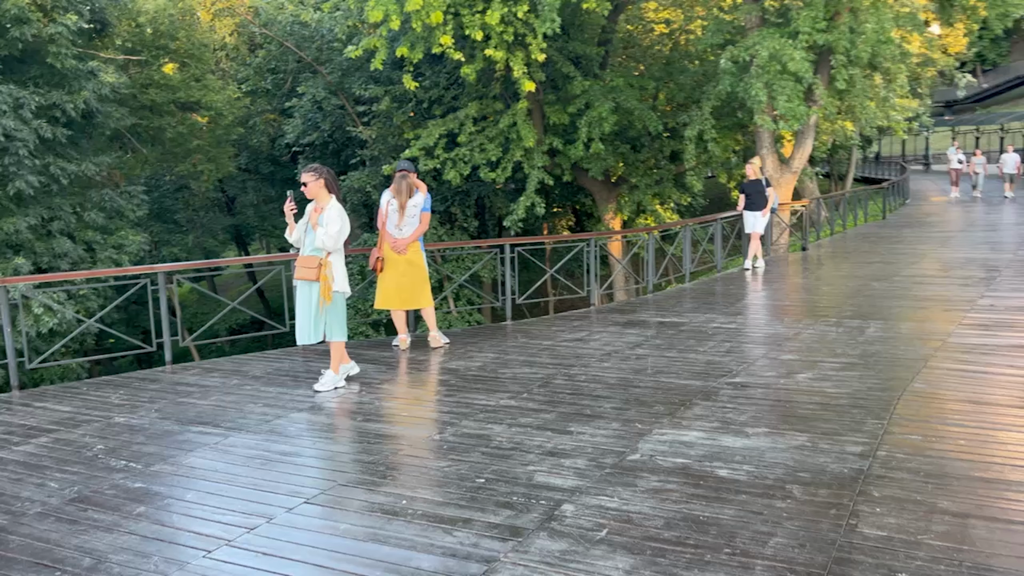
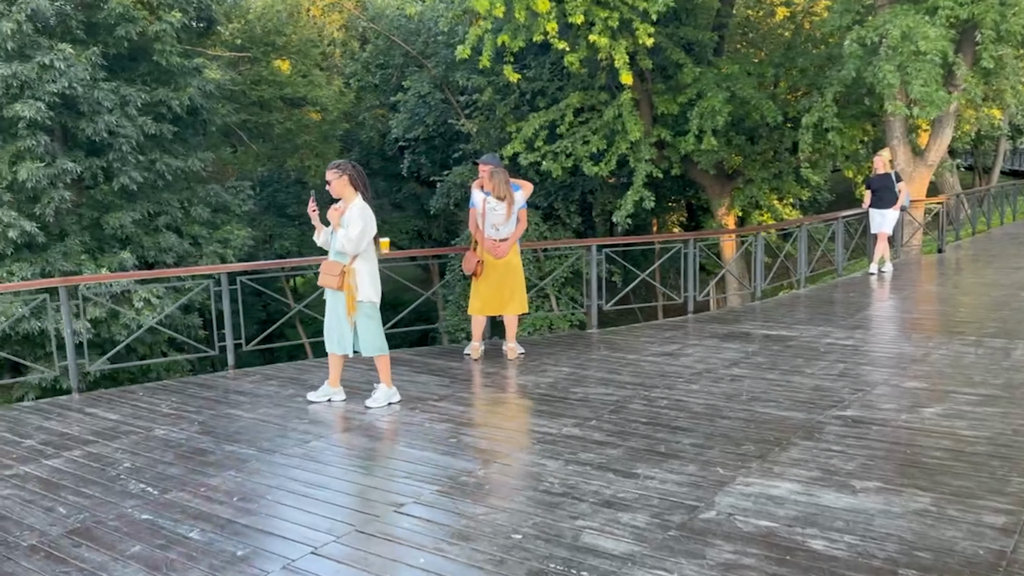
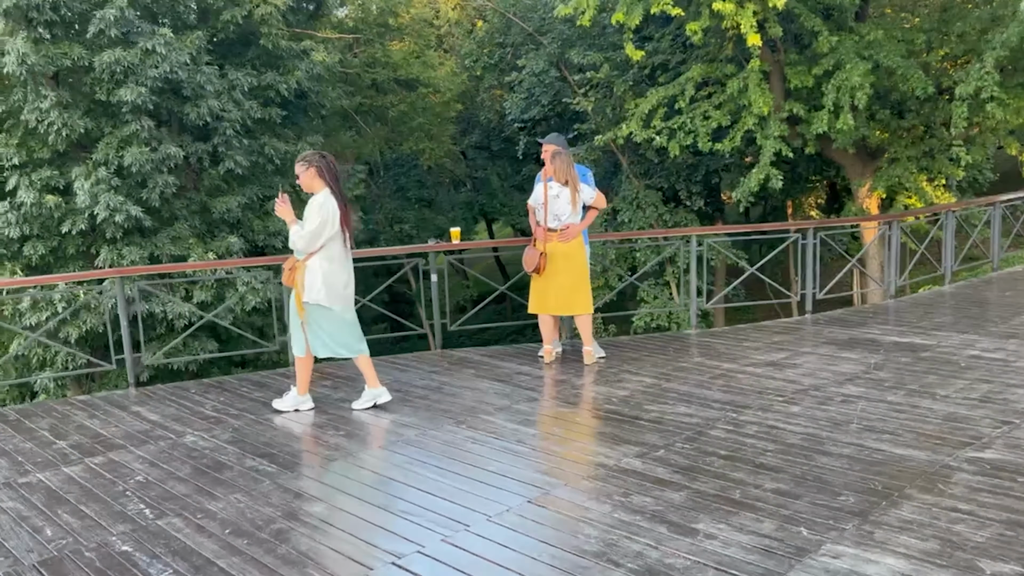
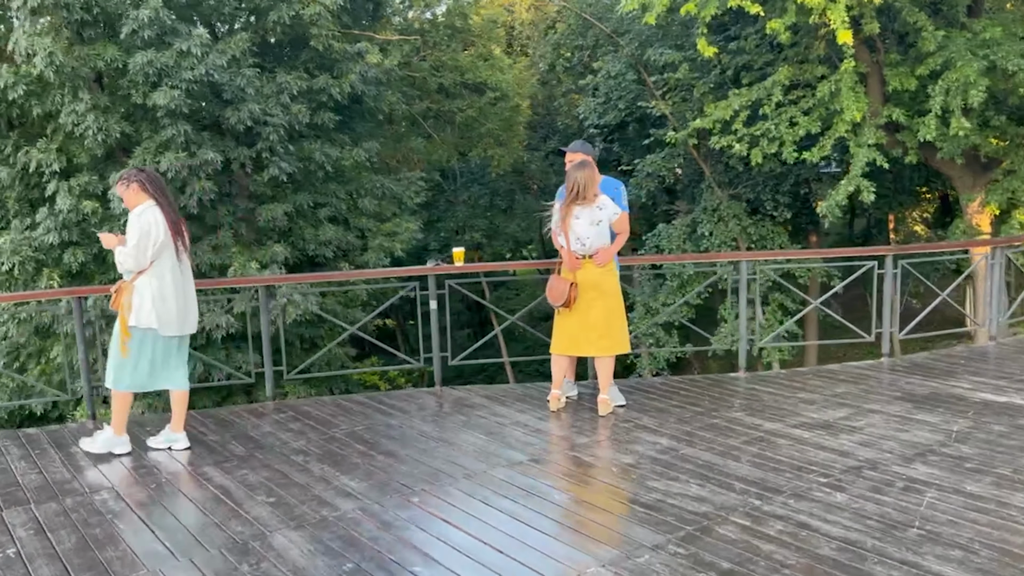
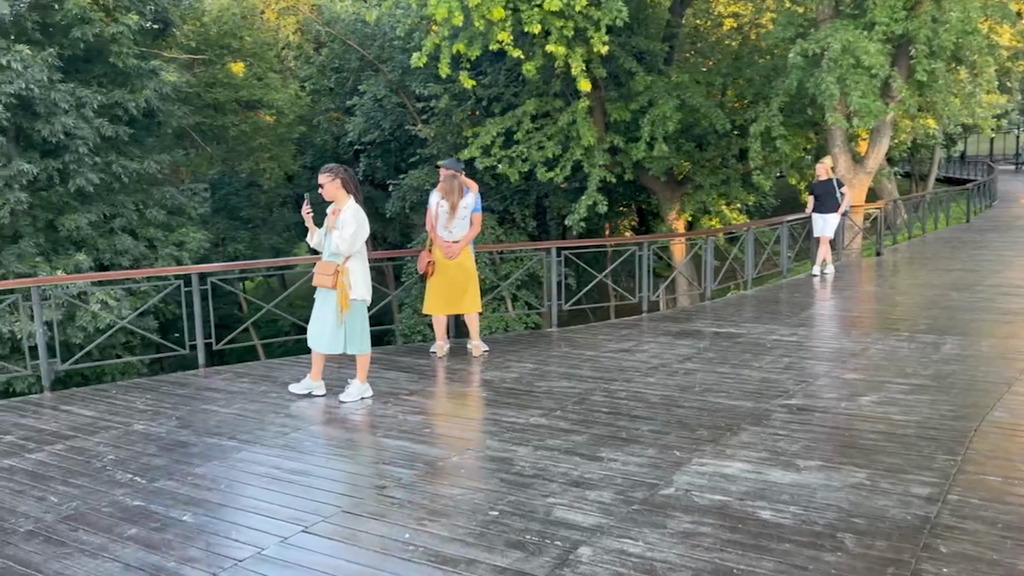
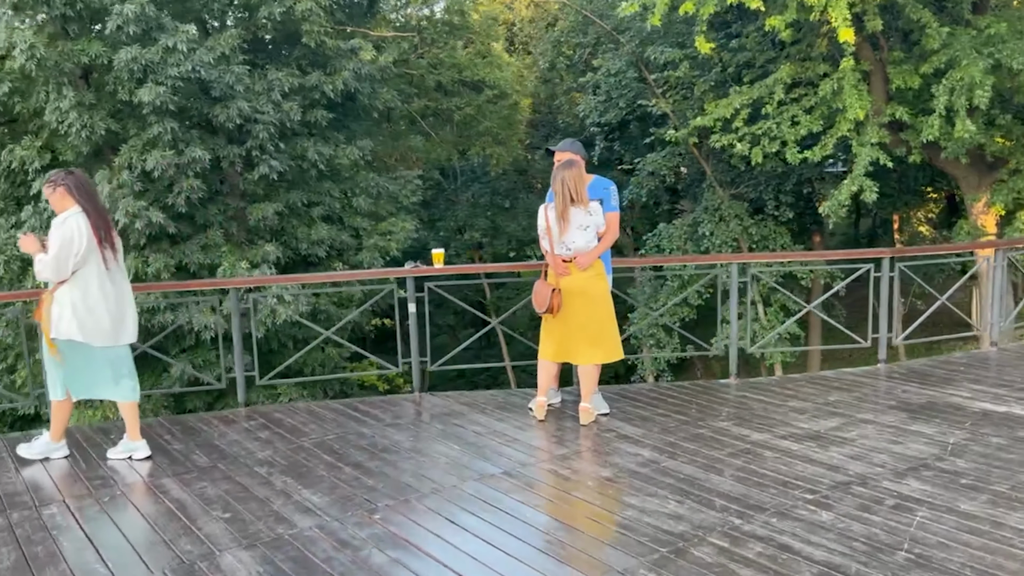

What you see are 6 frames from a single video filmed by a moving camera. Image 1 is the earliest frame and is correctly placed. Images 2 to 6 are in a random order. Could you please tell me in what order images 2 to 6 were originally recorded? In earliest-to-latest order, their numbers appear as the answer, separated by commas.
5, 2, 3, 4, 6
